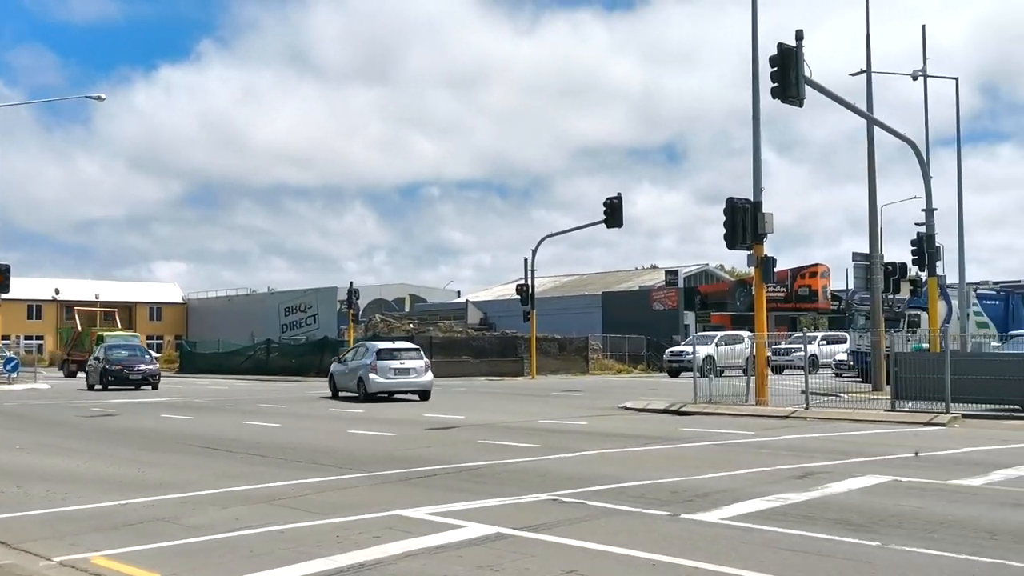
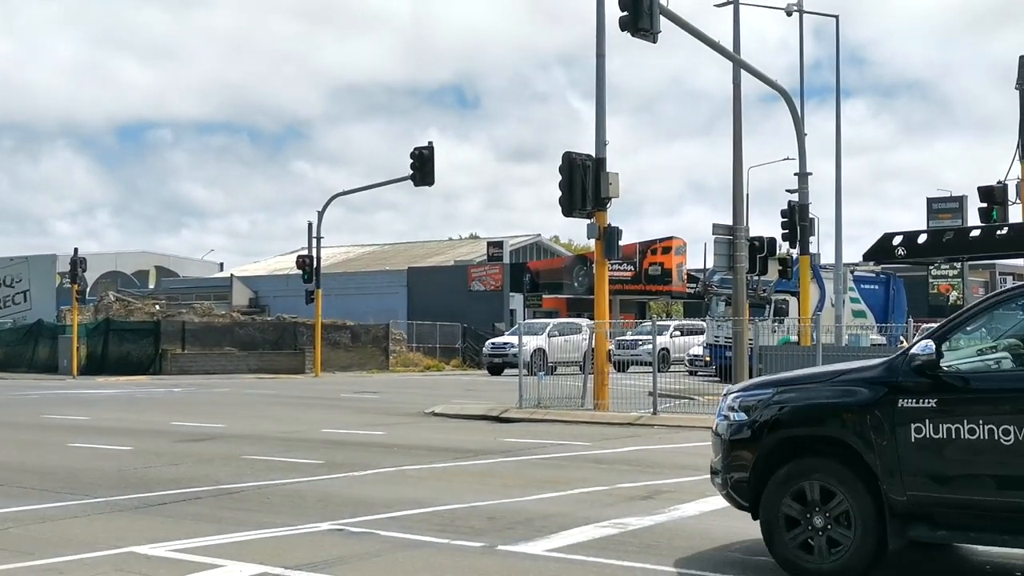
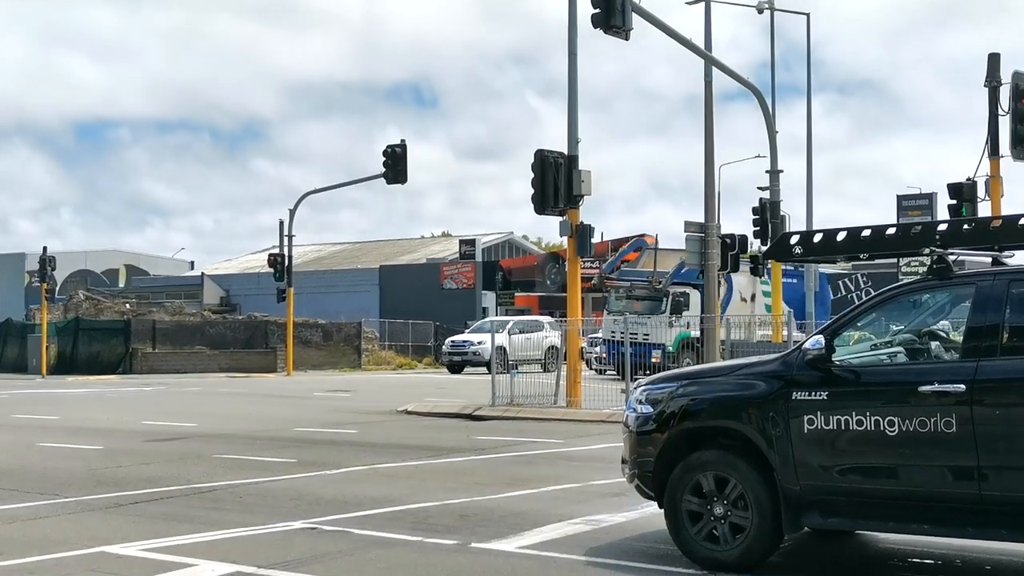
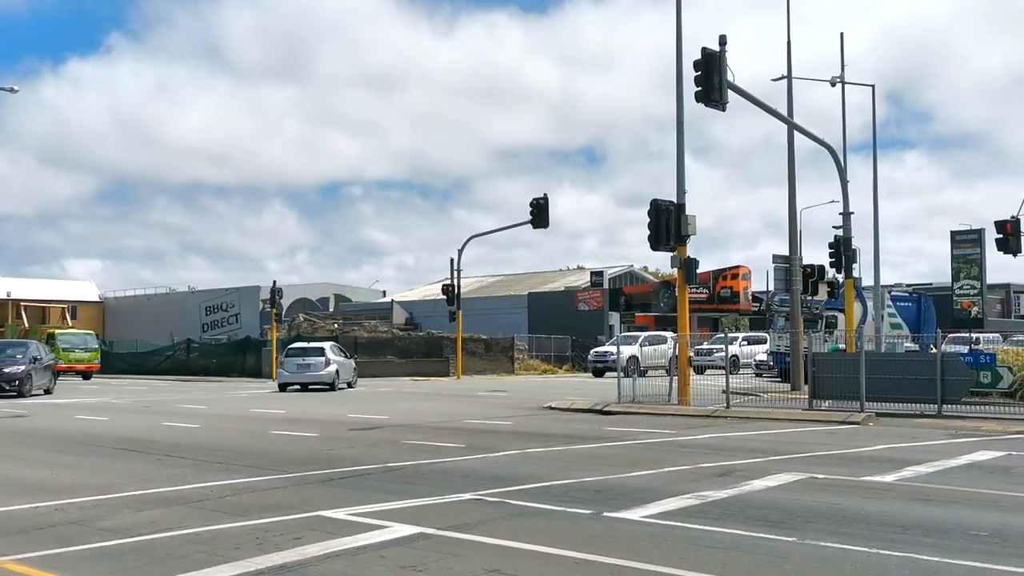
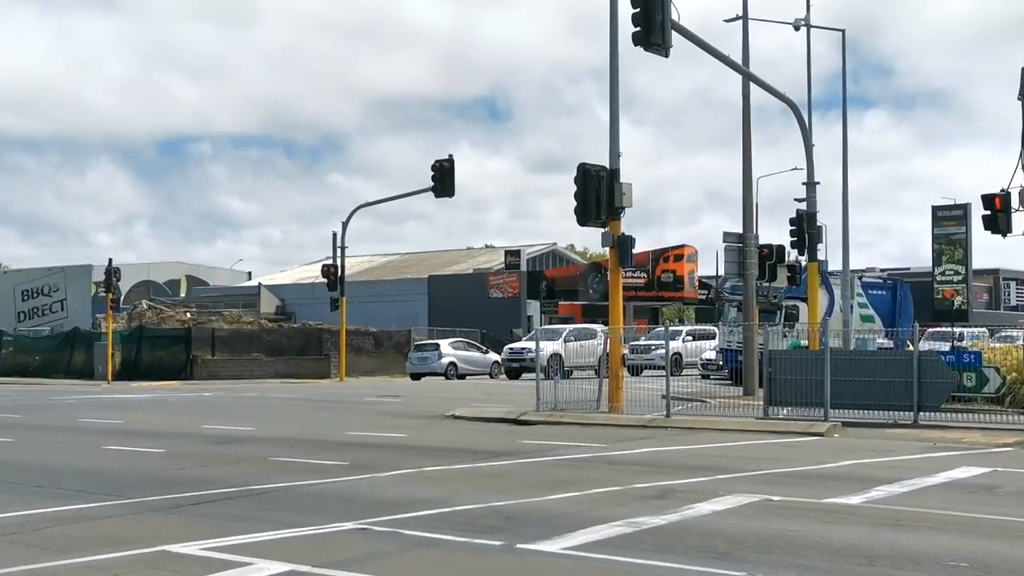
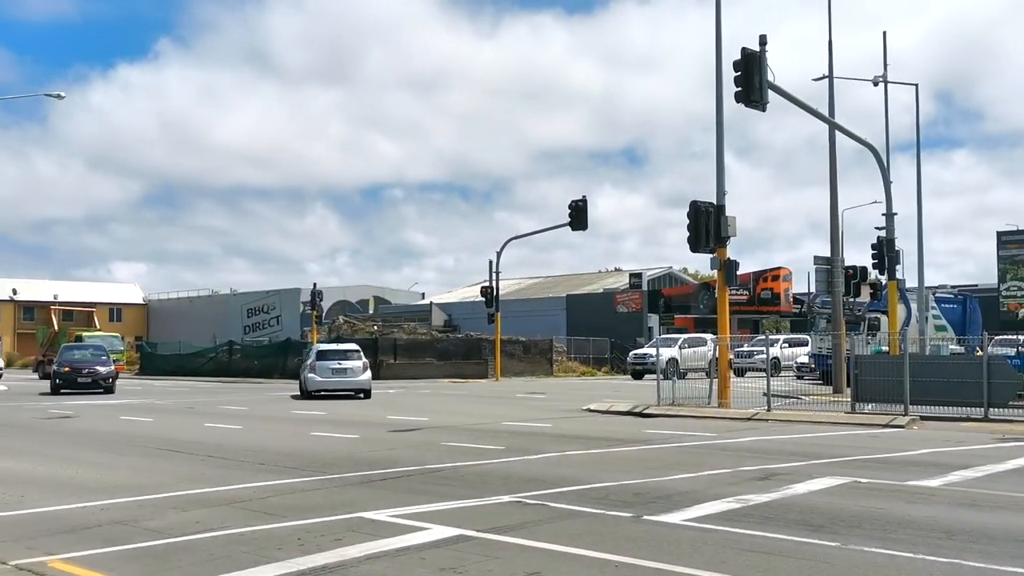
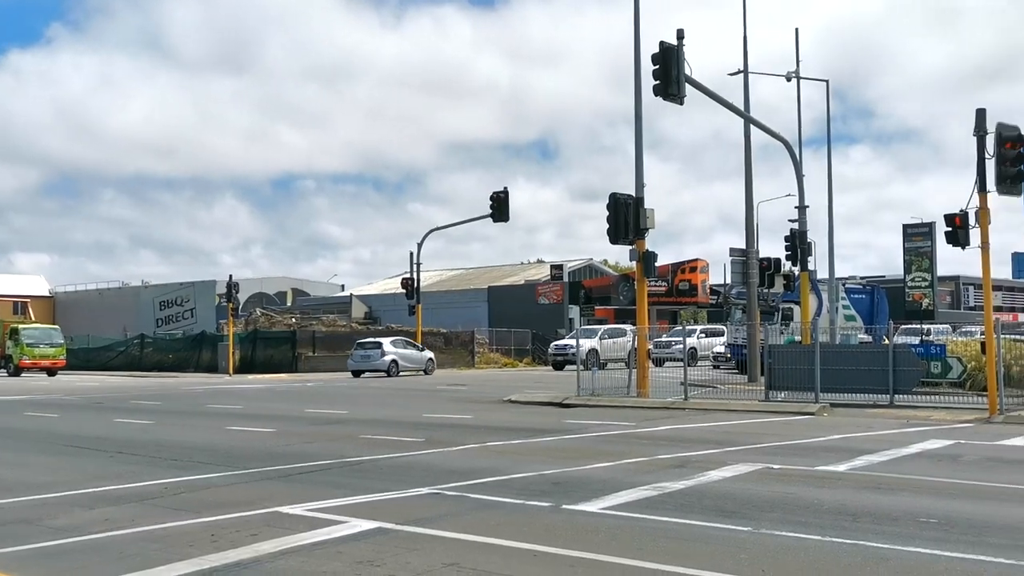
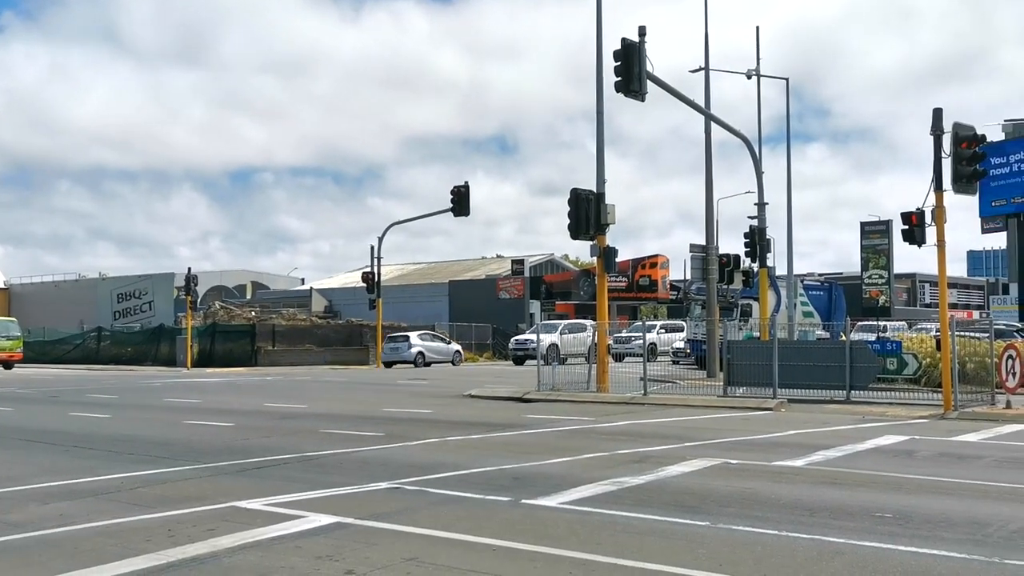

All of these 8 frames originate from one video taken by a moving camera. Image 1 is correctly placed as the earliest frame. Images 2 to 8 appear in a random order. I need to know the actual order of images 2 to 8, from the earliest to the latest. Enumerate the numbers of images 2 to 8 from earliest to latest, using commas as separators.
6, 4, 7, 8, 5, 2, 3
